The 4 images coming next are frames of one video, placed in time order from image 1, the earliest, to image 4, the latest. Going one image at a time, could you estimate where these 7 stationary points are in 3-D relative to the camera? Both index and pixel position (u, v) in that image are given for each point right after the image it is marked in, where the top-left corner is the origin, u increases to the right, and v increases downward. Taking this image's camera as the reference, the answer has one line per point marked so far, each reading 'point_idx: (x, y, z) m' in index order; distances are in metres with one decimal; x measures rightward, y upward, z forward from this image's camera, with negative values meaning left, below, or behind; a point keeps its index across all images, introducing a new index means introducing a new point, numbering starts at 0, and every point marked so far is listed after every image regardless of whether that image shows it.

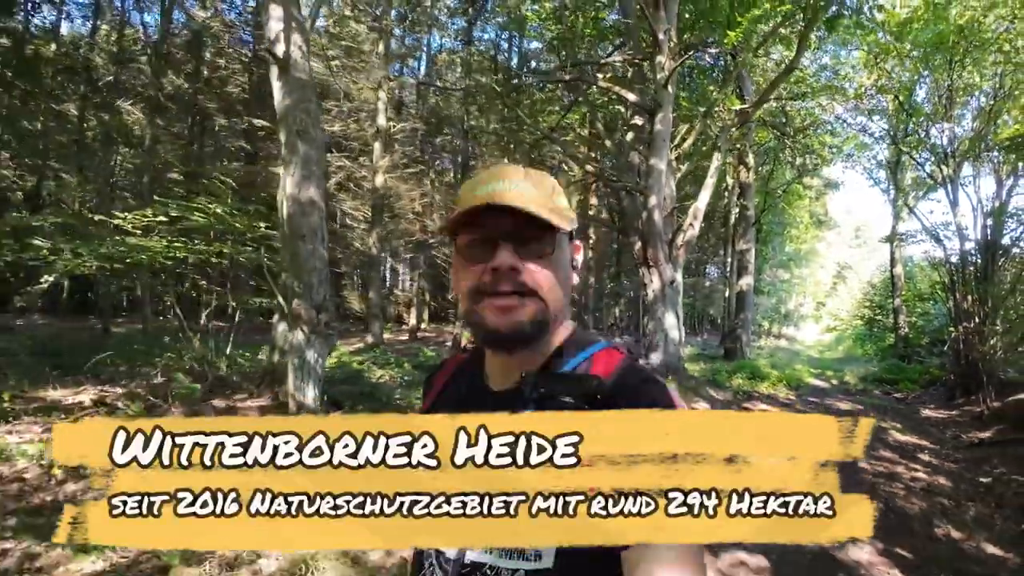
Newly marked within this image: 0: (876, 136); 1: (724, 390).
0: (+8.3, +3.6, +15.8) m
1: (+3.3, -1.5, +10.5) m
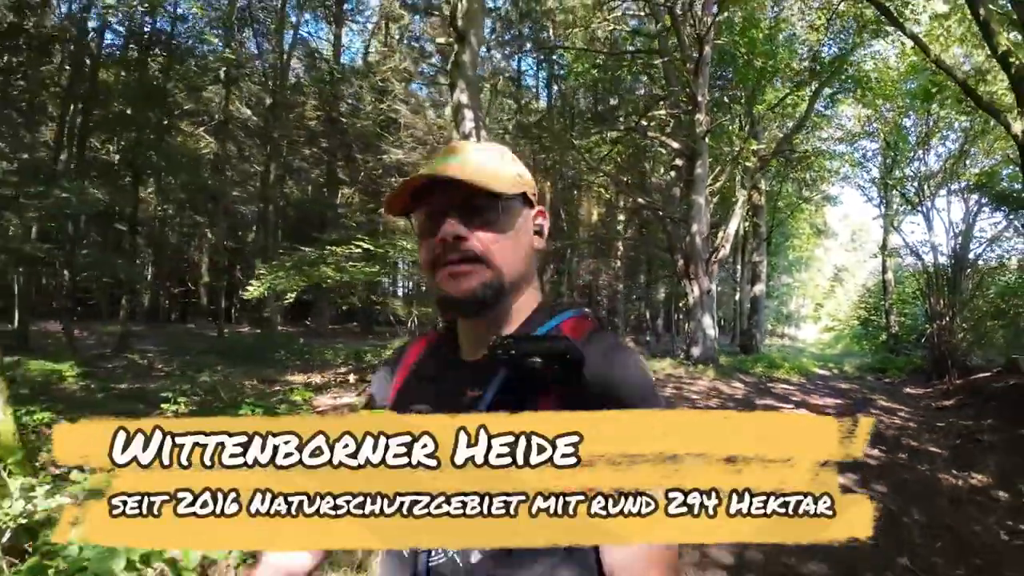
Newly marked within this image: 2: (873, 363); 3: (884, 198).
0: (+9.5, +3.5, +18.3) m
1: (+4.5, -1.6, +13.0) m
2: (+9.9, -2.0, +18.7) m
3: (+10.3, +2.5, +19.0) m
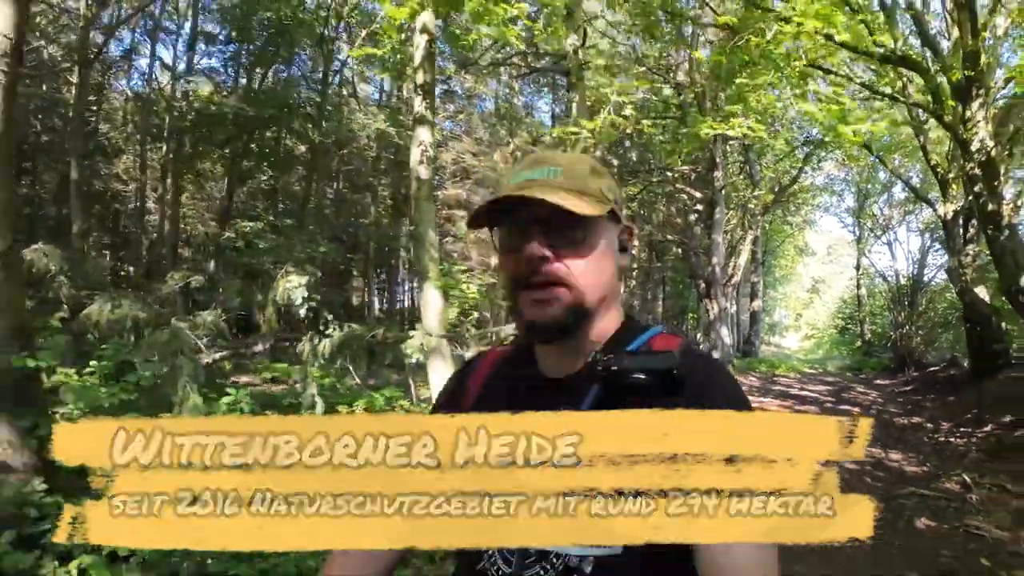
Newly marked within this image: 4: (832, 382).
0: (+10.7, +3.0, +22.2) m
1: (+6.0, -2.0, +16.6) m
2: (+11.1, -2.5, +22.5) m
3: (+11.5, +2.0, +22.9) m
4: (+7.6, -2.3, +16.4) m
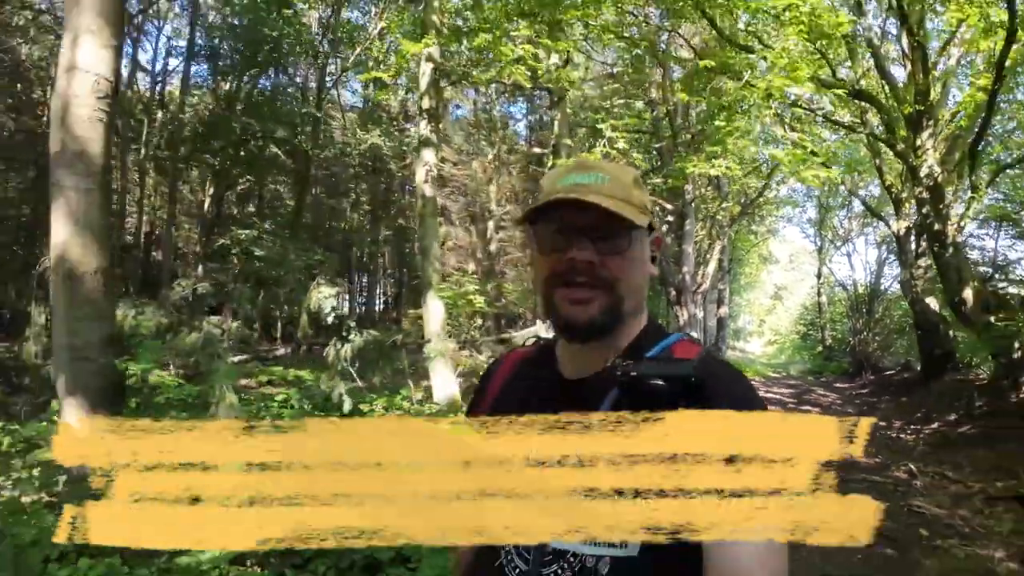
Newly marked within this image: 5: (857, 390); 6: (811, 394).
0: (+10.0, +2.7, +23.3) m
1: (+5.5, -2.2, +17.5) m
2: (+10.3, -2.7, +23.6) m
3: (+10.7, +1.7, +24.0) m
4: (+7.1, -2.5, +17.3) m
5: (+8.3, -2.5, +16.4) m
6: (+6.7, -2.4, +15.4) m
